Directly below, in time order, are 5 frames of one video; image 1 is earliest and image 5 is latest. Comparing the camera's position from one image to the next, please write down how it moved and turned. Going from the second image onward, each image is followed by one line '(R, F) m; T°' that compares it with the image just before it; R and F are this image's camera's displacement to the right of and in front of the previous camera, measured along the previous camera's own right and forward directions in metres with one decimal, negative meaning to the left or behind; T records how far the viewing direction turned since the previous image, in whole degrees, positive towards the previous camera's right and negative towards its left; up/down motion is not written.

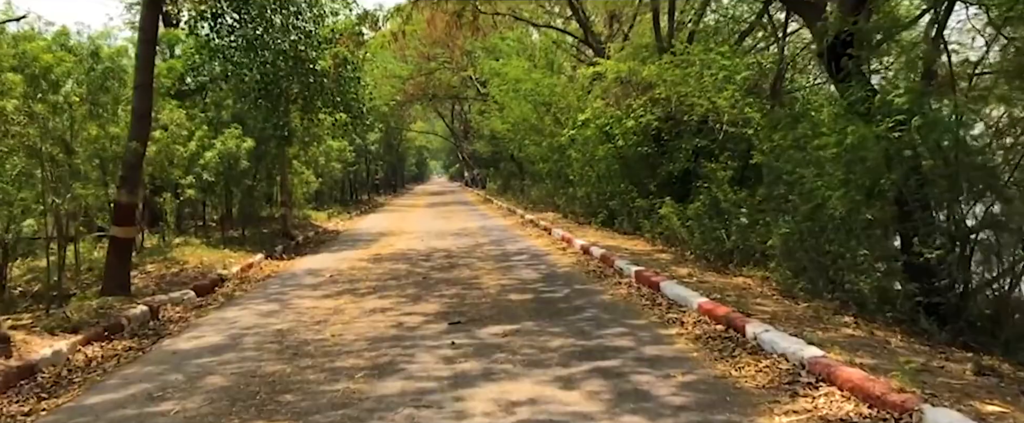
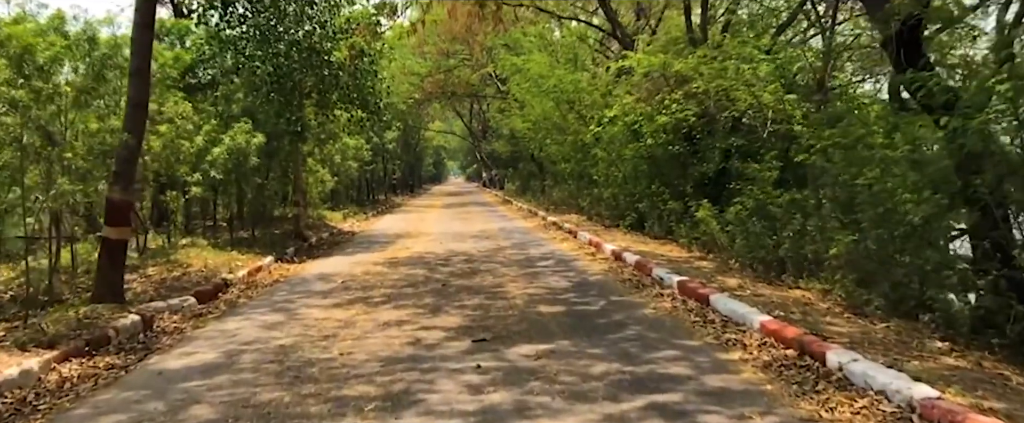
(-0.1, +0.9) m; -1°
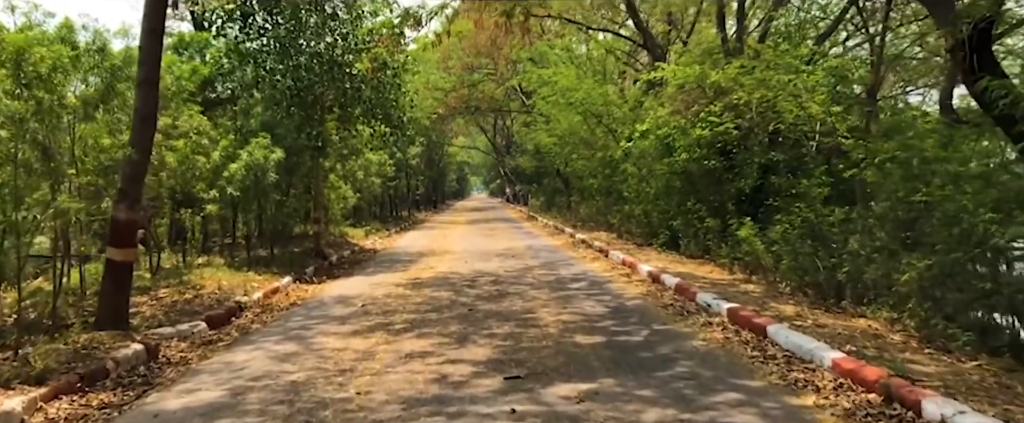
(-0.1, +0.7) m; -2°
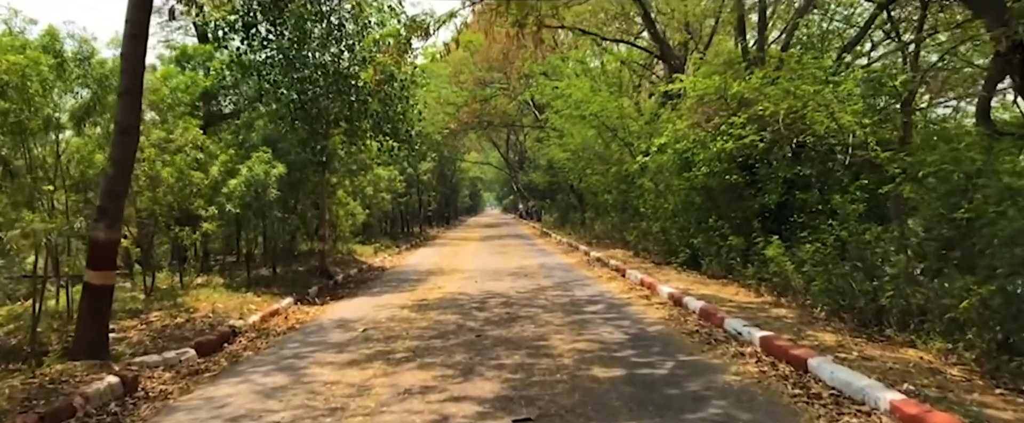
(0.0, +0.7) m; -1°
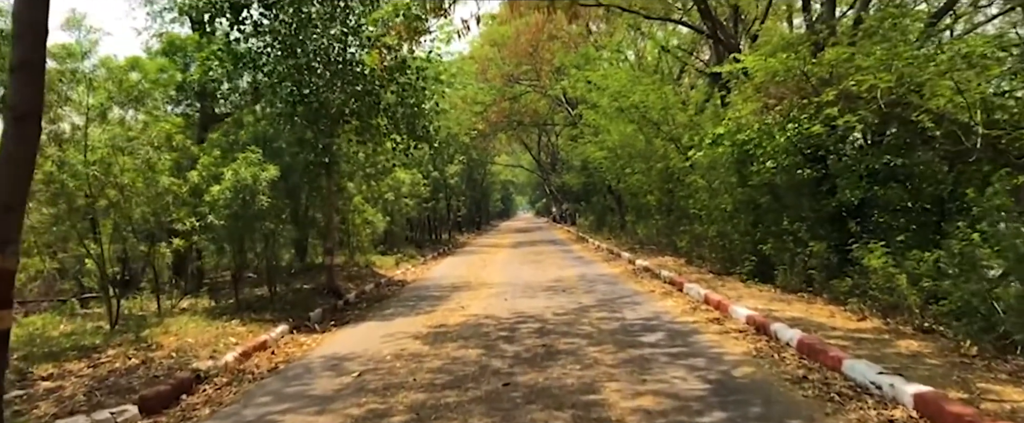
(0.0, +2.2) m; -2°
